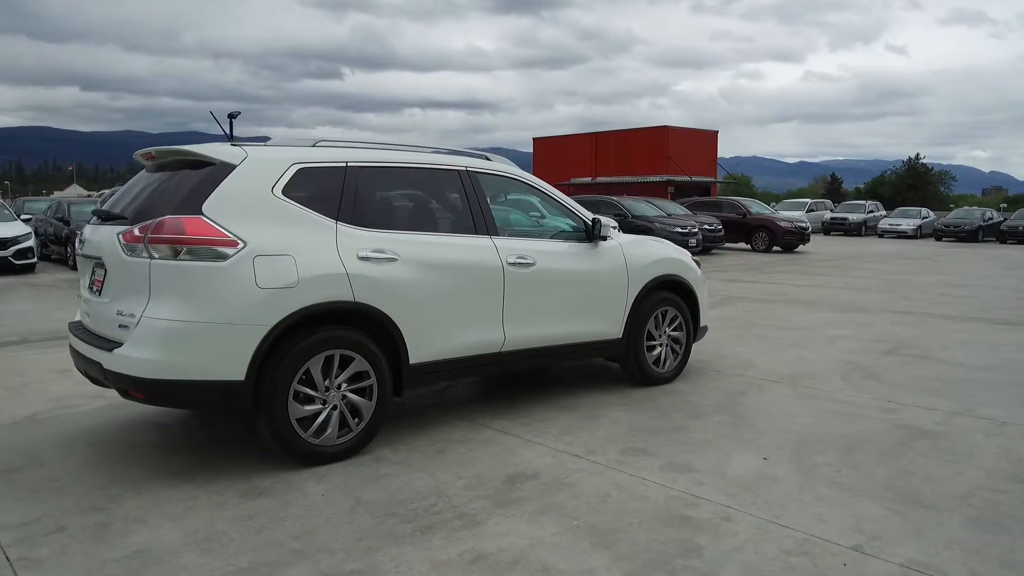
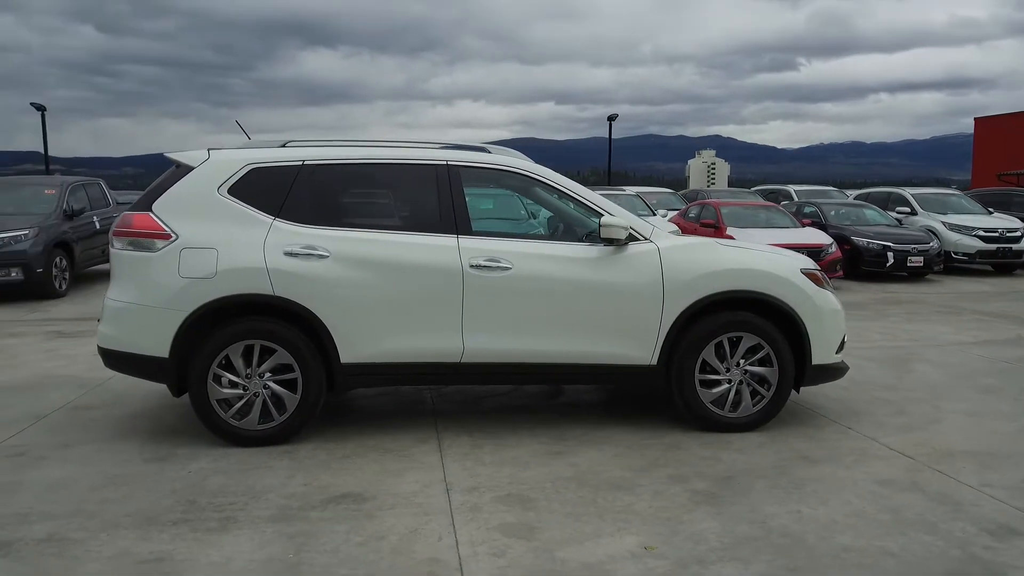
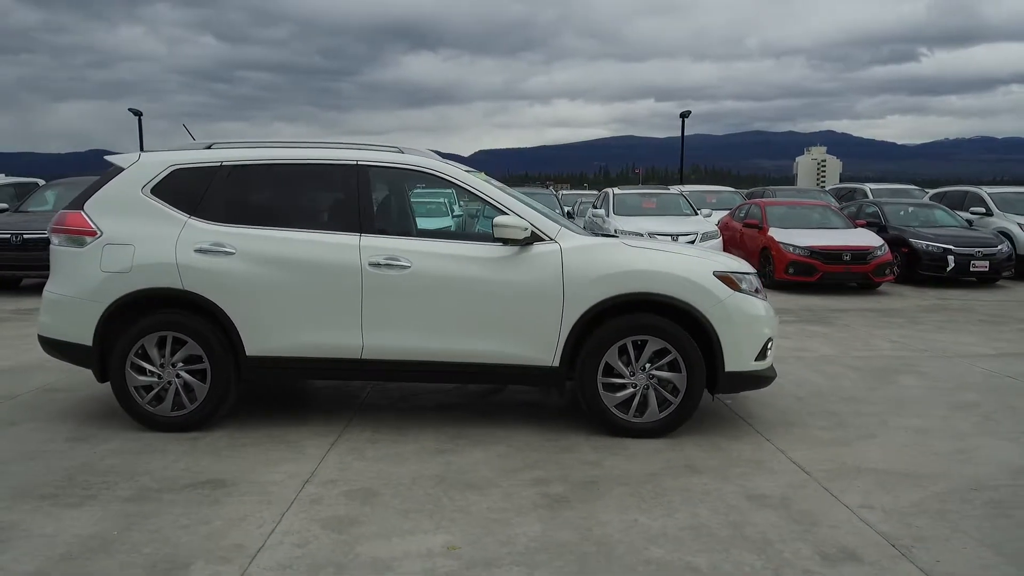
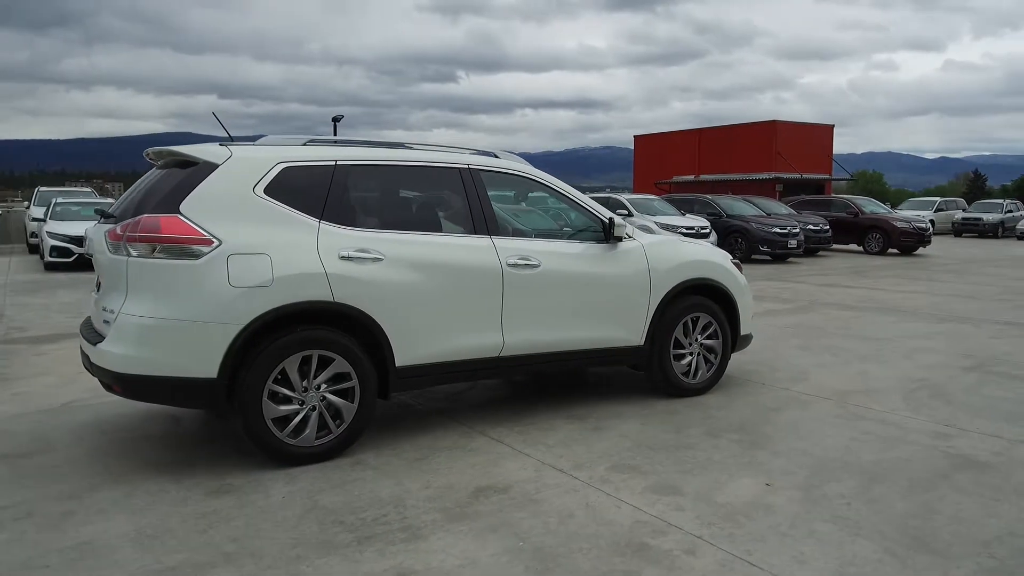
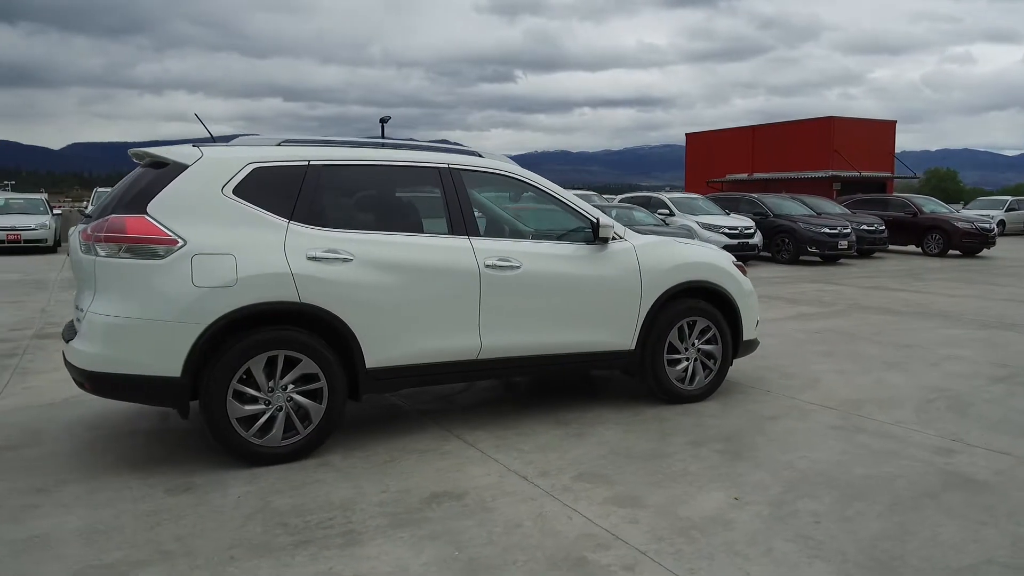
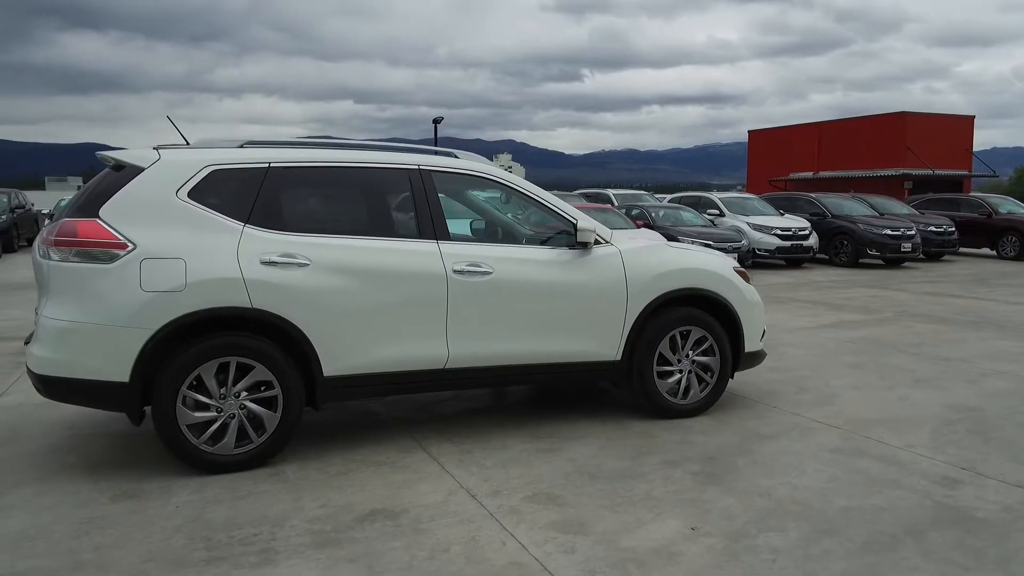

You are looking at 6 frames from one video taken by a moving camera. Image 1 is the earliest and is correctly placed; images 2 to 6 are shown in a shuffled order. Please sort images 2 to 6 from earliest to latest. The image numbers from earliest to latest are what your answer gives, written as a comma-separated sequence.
4, 5, 6, 2, 3
